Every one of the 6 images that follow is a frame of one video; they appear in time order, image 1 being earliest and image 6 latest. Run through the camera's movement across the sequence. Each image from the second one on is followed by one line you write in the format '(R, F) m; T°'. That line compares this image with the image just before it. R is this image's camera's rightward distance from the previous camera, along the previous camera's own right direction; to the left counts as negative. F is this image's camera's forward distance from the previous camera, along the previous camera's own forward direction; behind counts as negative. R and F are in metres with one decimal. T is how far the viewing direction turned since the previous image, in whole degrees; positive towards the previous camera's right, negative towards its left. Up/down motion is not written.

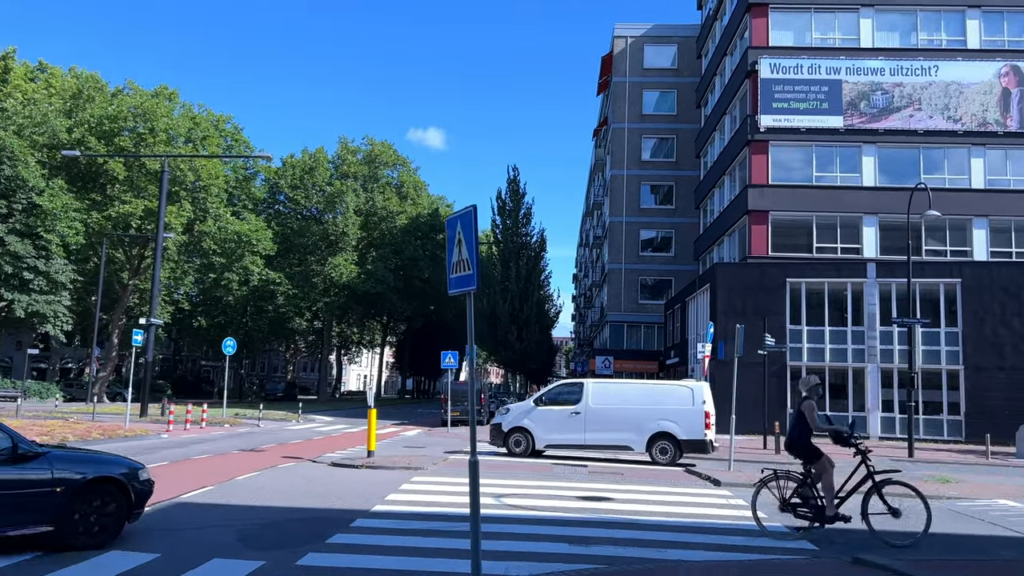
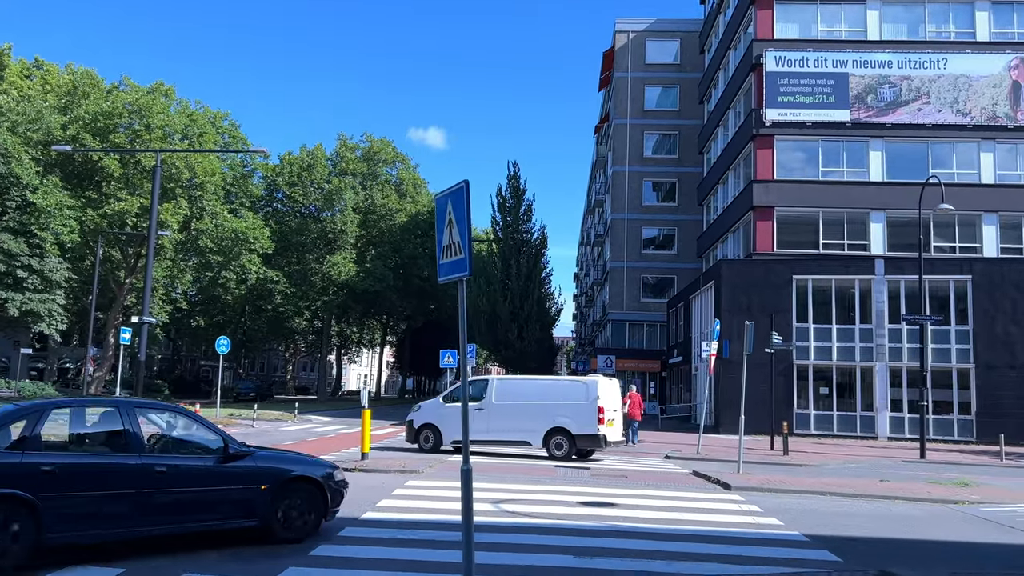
(0.0, +0.6) m; 0°
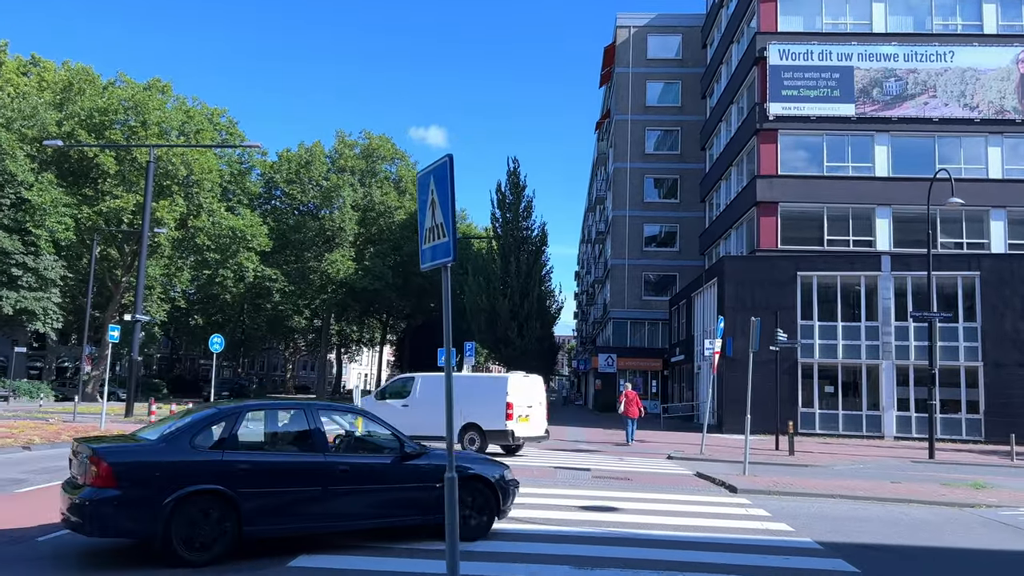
(+0.1, +0.5) m; 0°
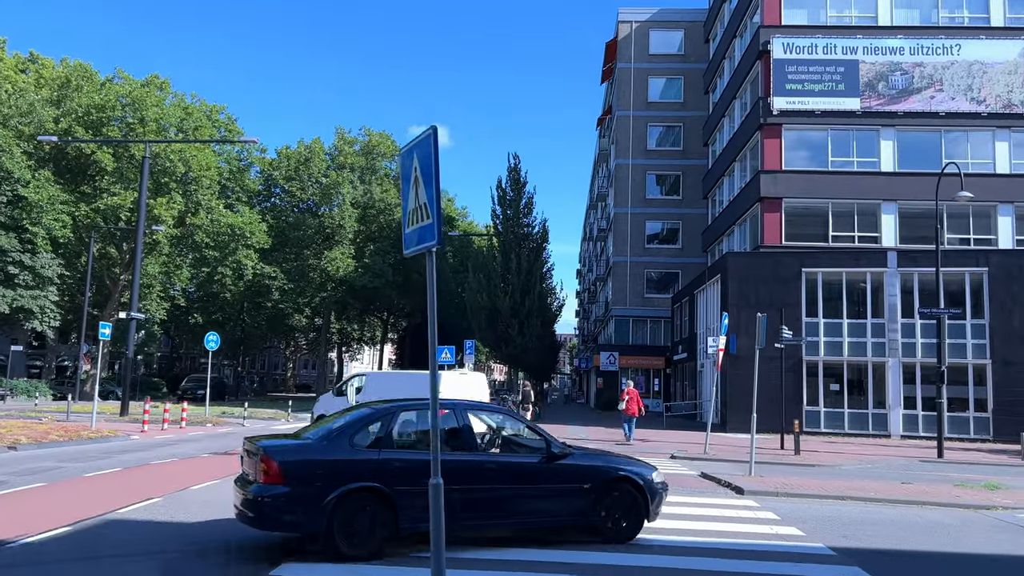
(0.0, +0.4) m; 0°
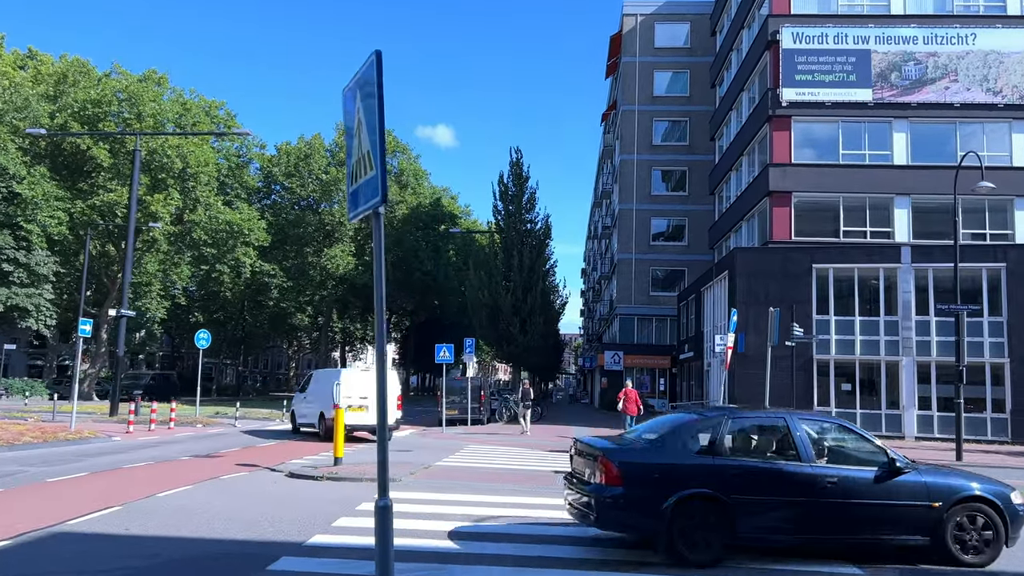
(+0.1, +0.8) m; 0°
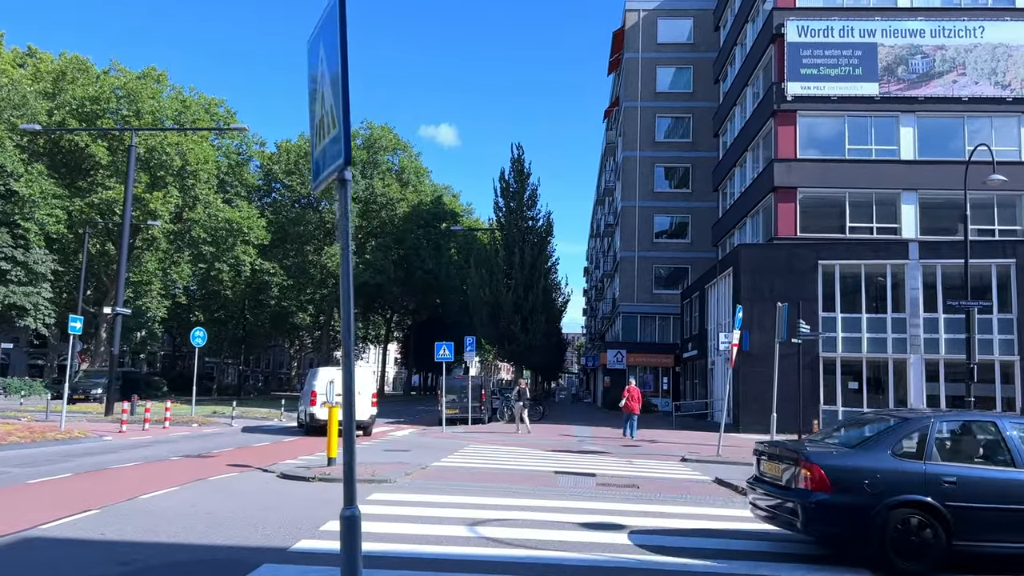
(+0.1, +0.4) m; 0°
